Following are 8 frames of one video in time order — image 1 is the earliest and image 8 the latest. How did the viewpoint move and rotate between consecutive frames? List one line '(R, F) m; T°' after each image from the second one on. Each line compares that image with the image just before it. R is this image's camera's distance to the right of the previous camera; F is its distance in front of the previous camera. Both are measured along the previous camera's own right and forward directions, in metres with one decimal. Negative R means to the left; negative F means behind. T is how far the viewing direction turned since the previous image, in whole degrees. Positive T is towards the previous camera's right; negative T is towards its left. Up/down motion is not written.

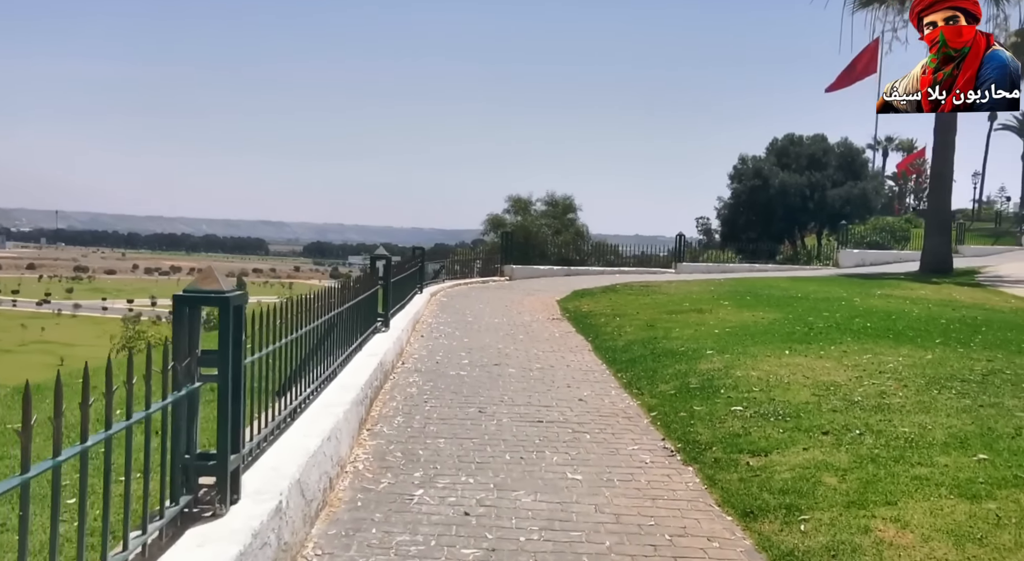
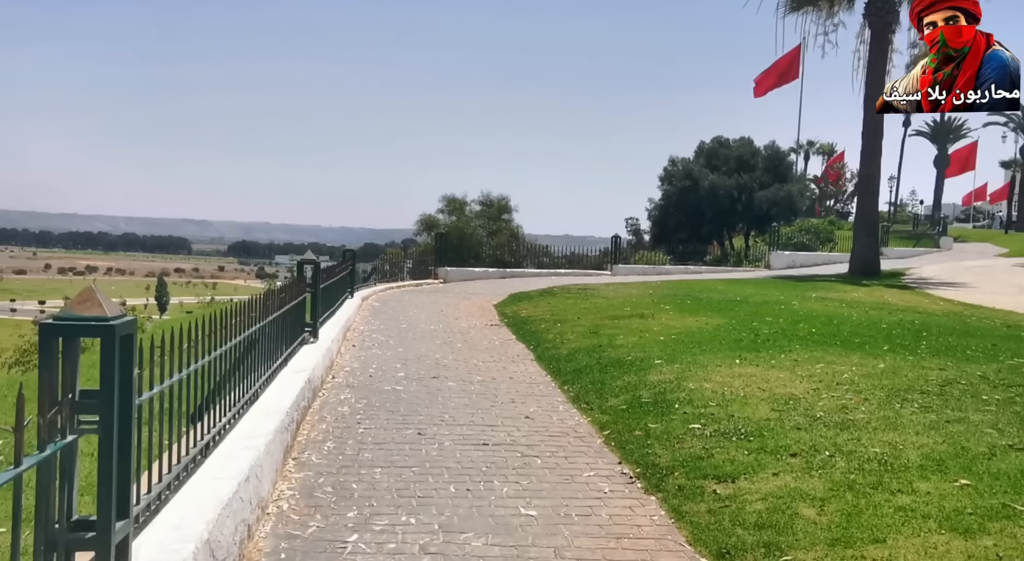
(-0.1, +0.6) m; +5°
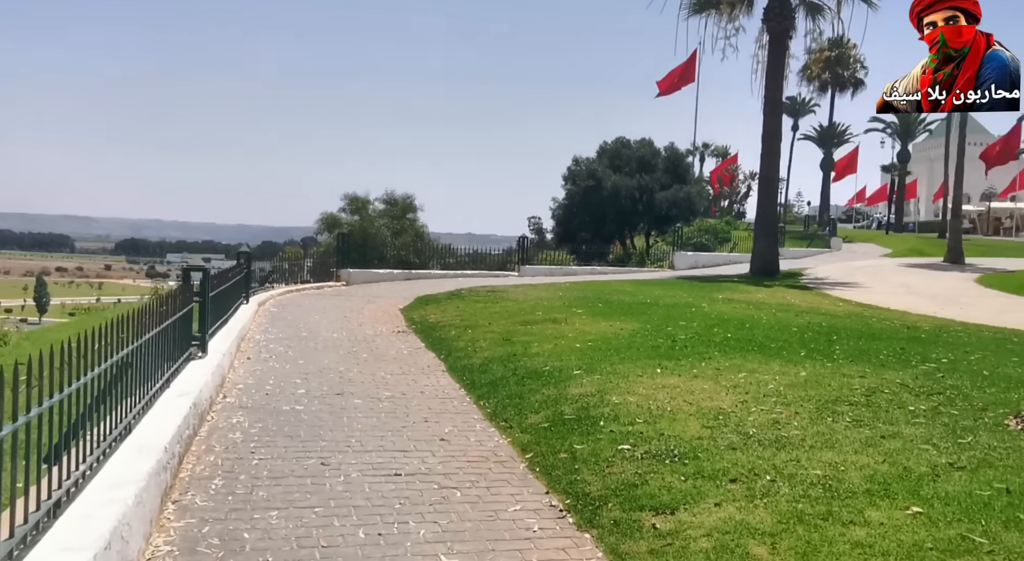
(-0.1, +0.6) m; +7°
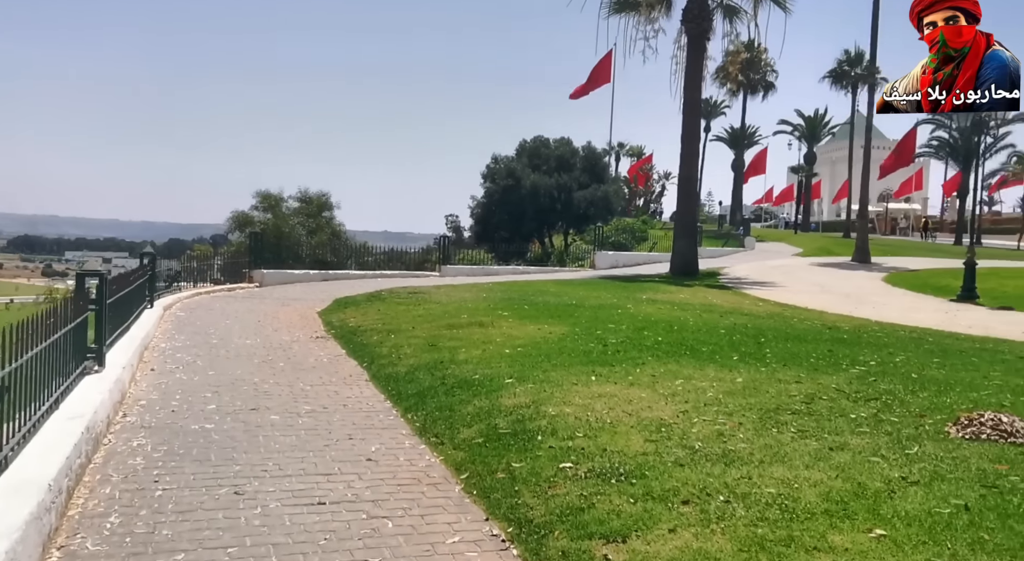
(-0.1, +0.4) m; +6°
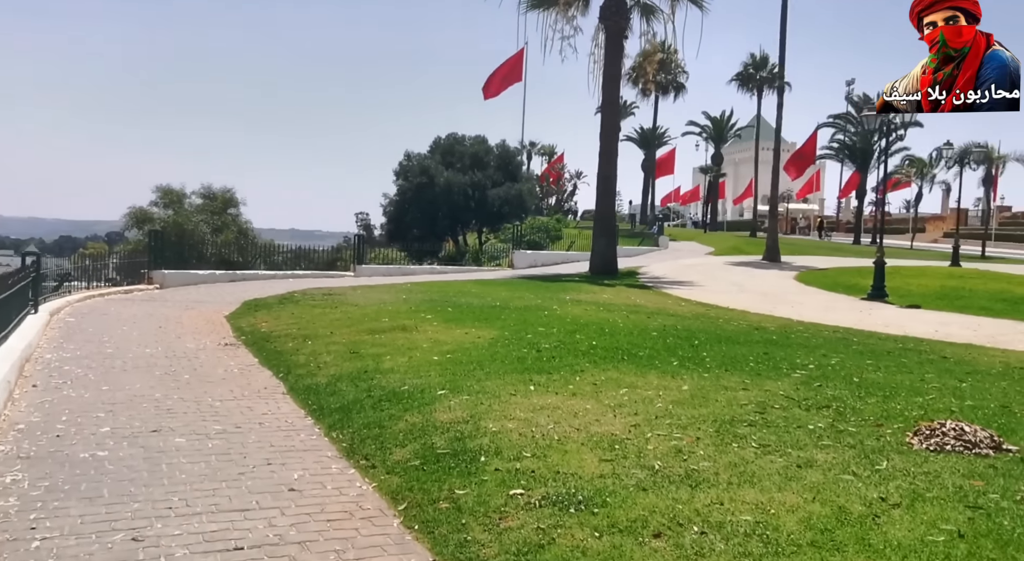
(-0.2, +0.6) m; +6°
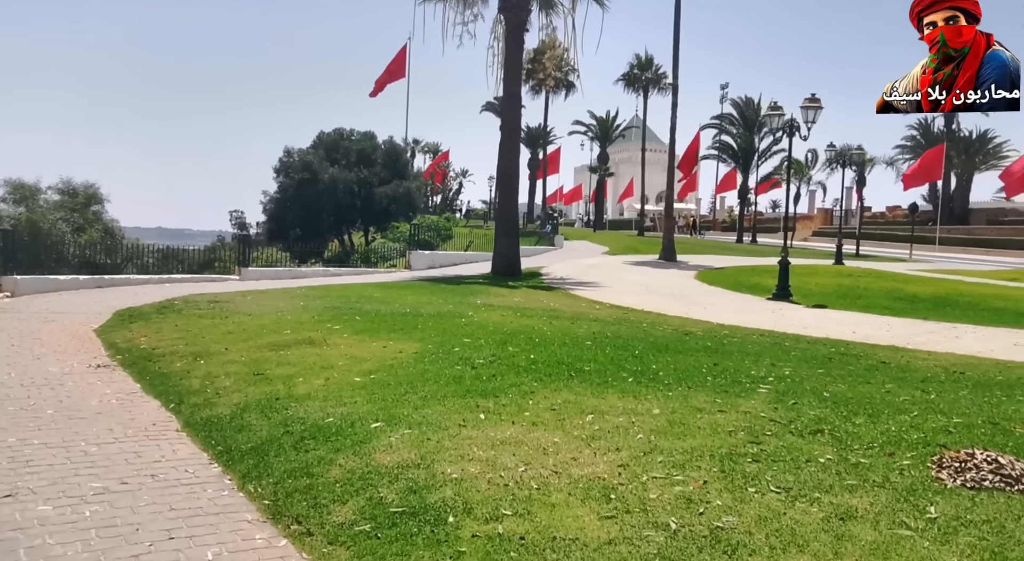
(-0.5, +1.2) m; +8°
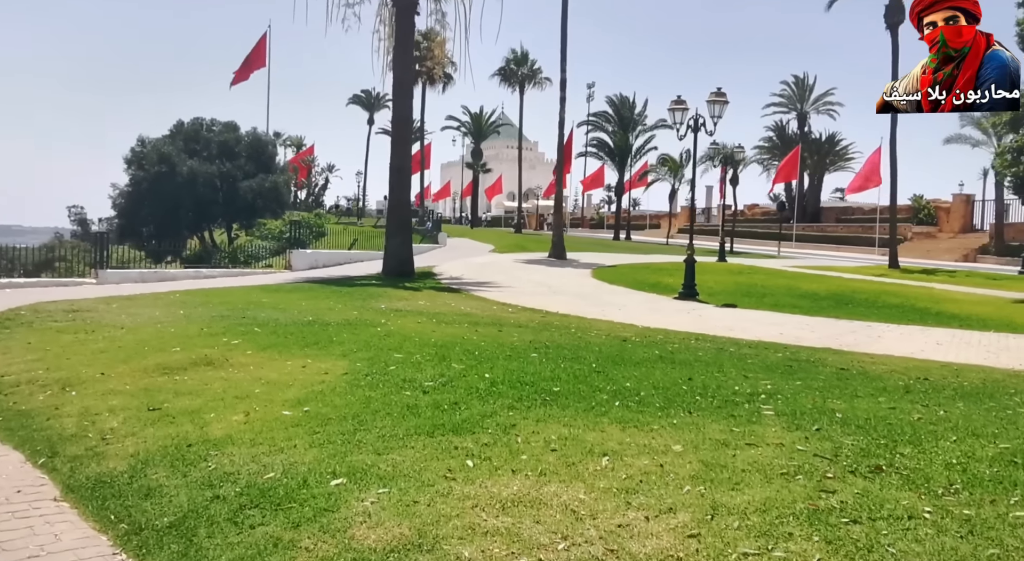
(-0.9, +1.5) m; +9°
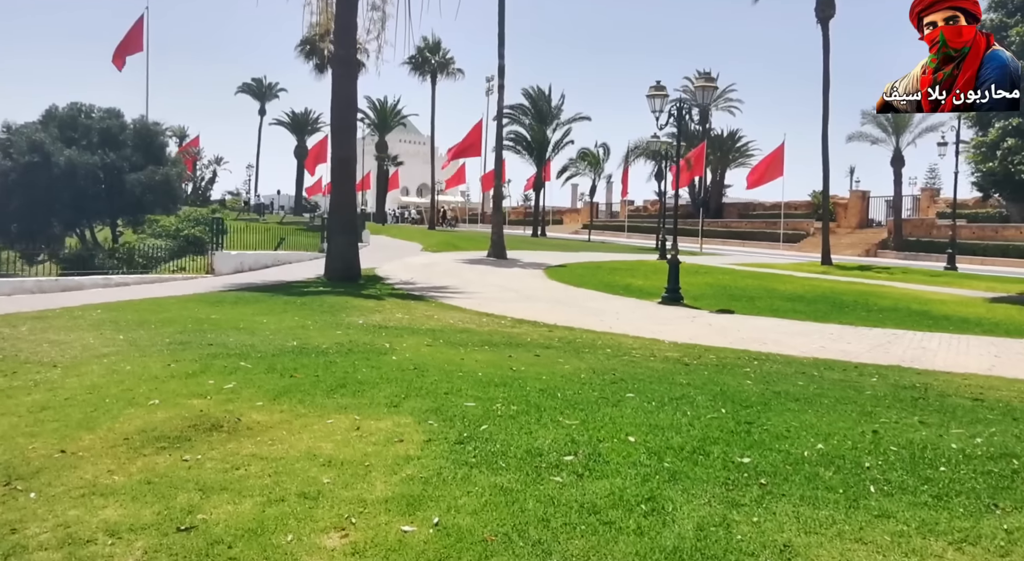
(-2.0, +2.5) m; +8°
